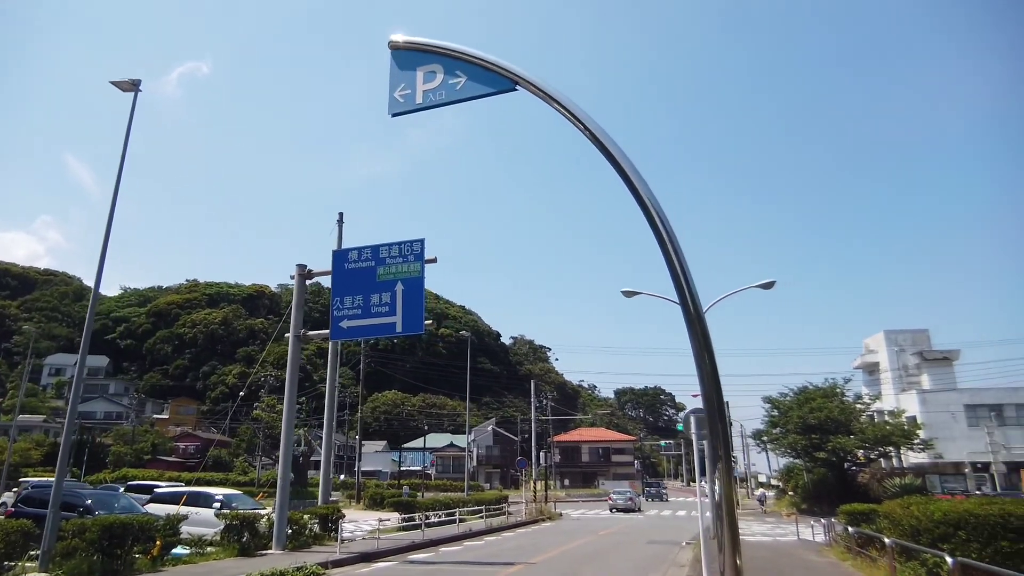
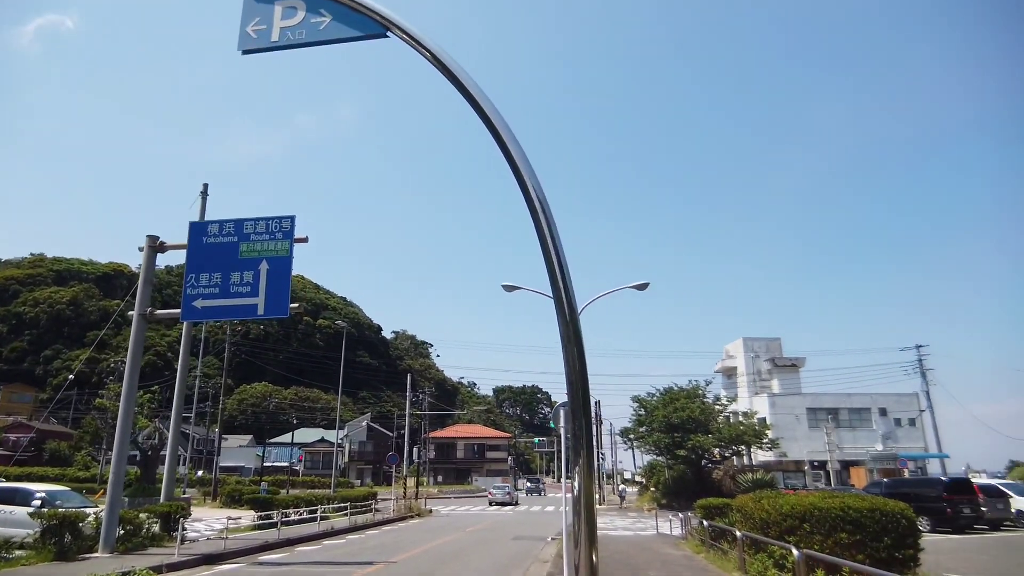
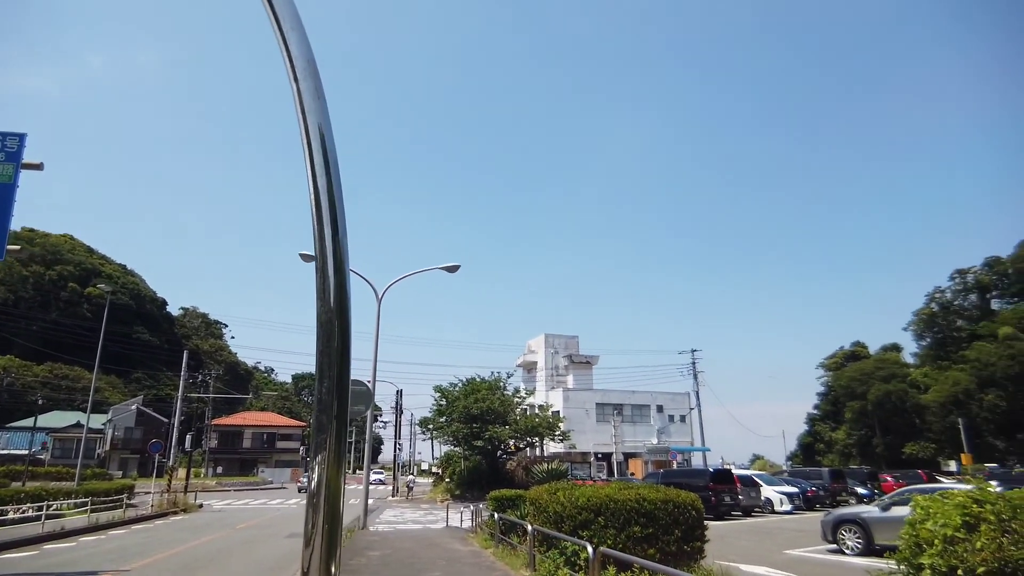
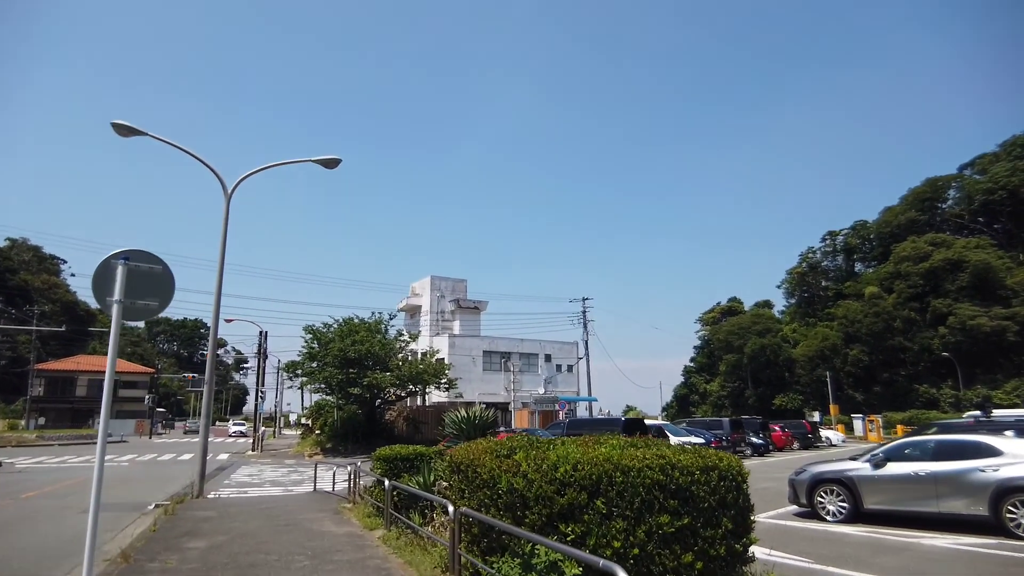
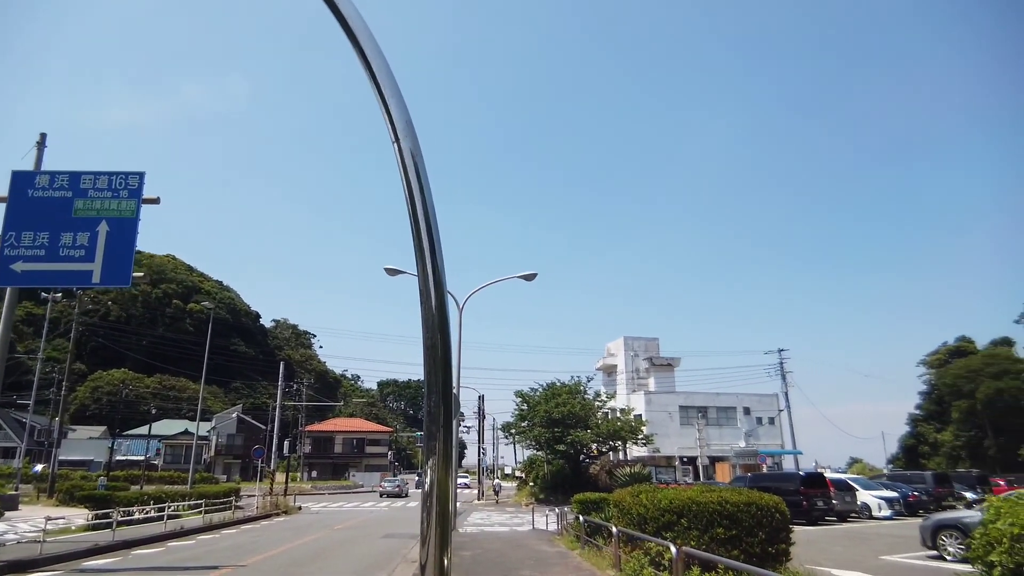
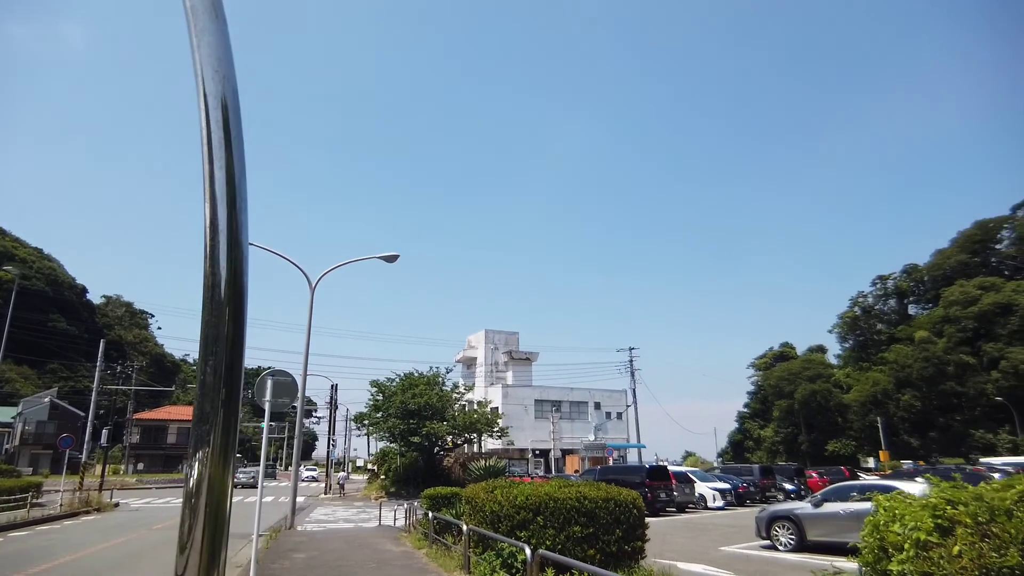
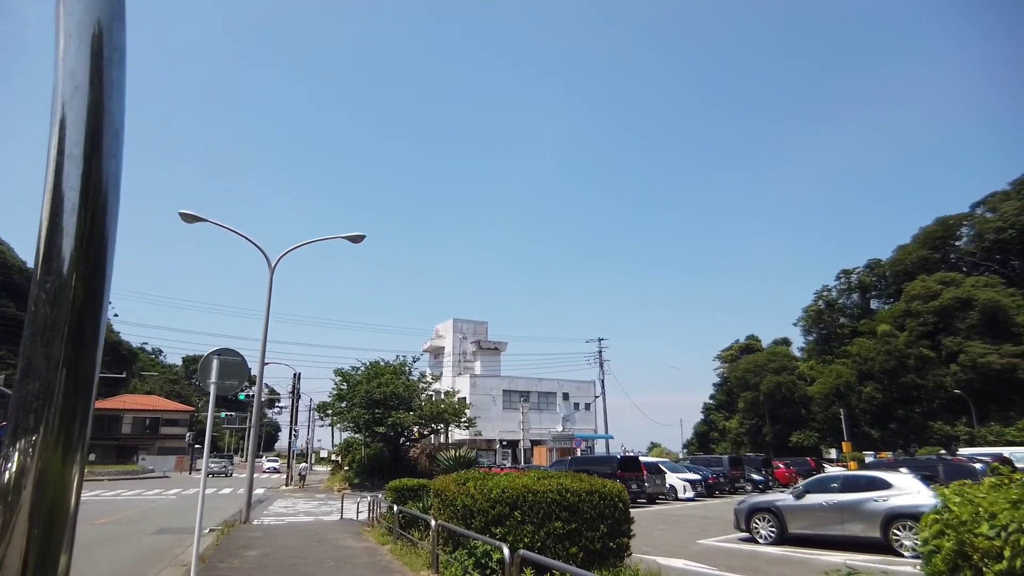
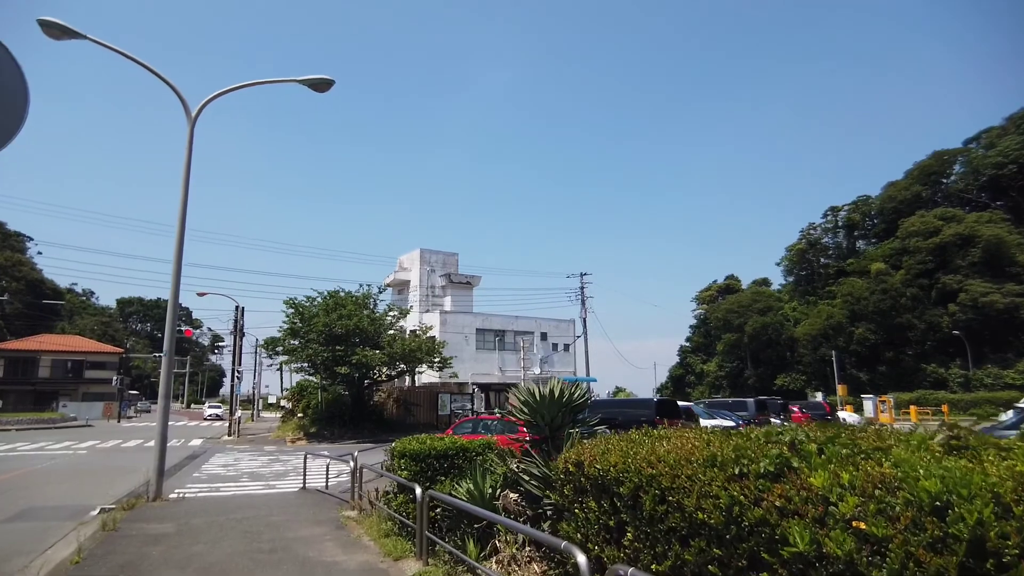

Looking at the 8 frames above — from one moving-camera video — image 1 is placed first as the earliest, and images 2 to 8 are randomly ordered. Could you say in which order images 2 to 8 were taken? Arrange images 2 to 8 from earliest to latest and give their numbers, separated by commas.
2, 5, 3, 6, 7, 4, 8
